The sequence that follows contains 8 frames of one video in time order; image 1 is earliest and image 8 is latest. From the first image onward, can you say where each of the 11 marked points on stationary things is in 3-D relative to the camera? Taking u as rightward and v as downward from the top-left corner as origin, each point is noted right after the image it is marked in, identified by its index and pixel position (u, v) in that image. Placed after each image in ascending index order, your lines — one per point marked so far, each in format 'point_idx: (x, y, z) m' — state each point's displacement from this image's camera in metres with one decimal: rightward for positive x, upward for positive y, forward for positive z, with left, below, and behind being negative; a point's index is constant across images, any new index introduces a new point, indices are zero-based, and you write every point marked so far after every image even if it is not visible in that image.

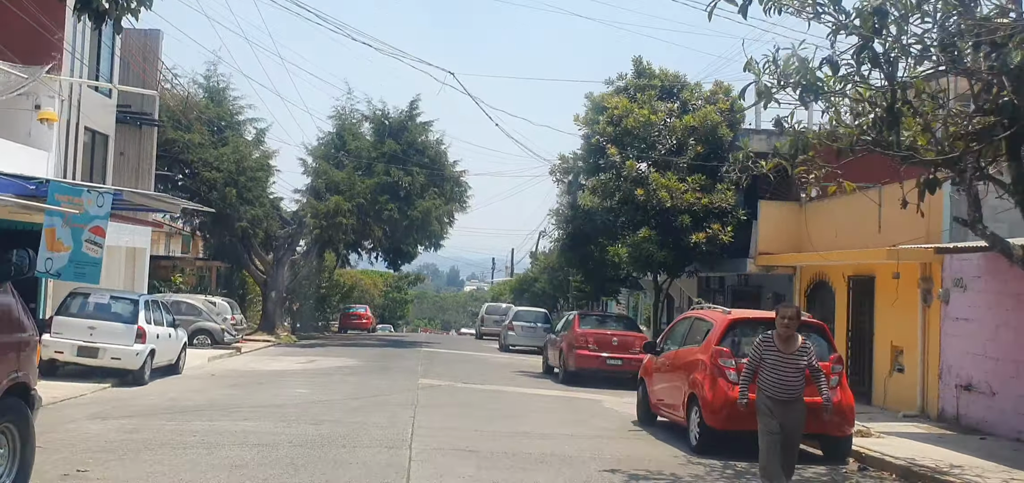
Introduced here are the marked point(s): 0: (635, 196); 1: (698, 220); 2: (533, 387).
0: (+2.7, +1.0, +19.3) m
1: (+4.0, +0.5, +19.2) m
2: (+0.4, -2.8, +17.2) m
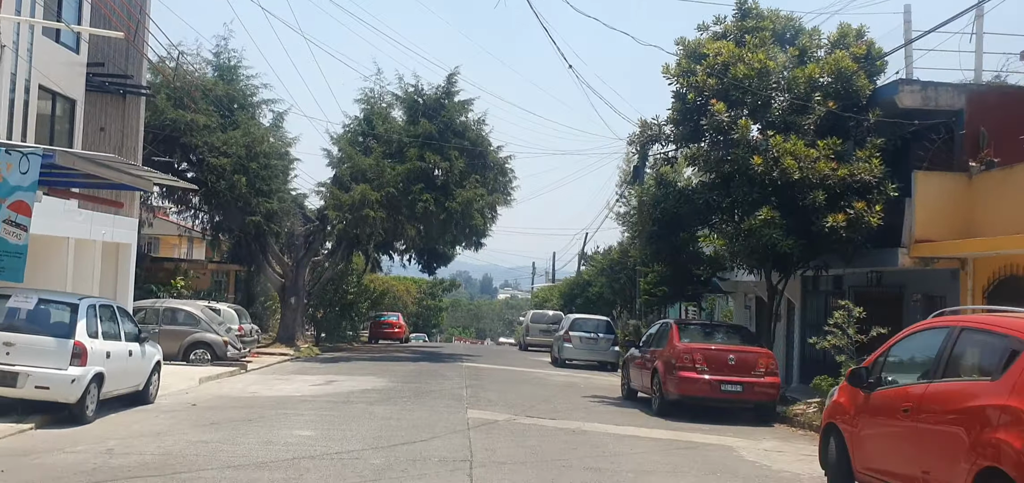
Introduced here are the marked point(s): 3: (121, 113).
0: (+3.9, +1.2, +14.7) m
1: (+5.2, +0.7, +14.5) m
2: (+1.6, -2.5, +12.7) m
3: (-8.5, +2.8, +19.6) m
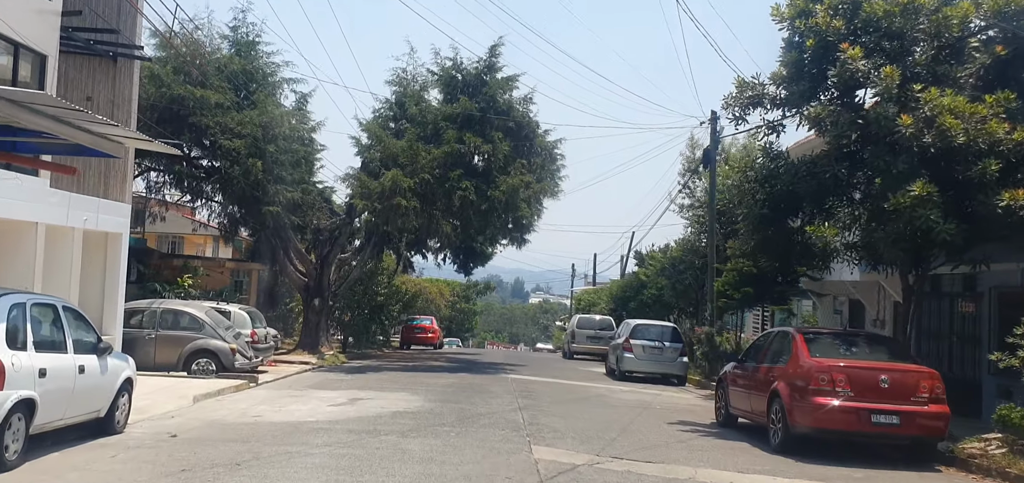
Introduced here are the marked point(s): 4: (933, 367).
0: (+4.8, +1.4, +11.3) m
1: (+6.1, +0.9, +11.0) m
2: (+2.4, -2.3, +9.3) m
3: (-7.4, +3.0, +16.6) m
4: (+7.9, -2.4, +17.0) m
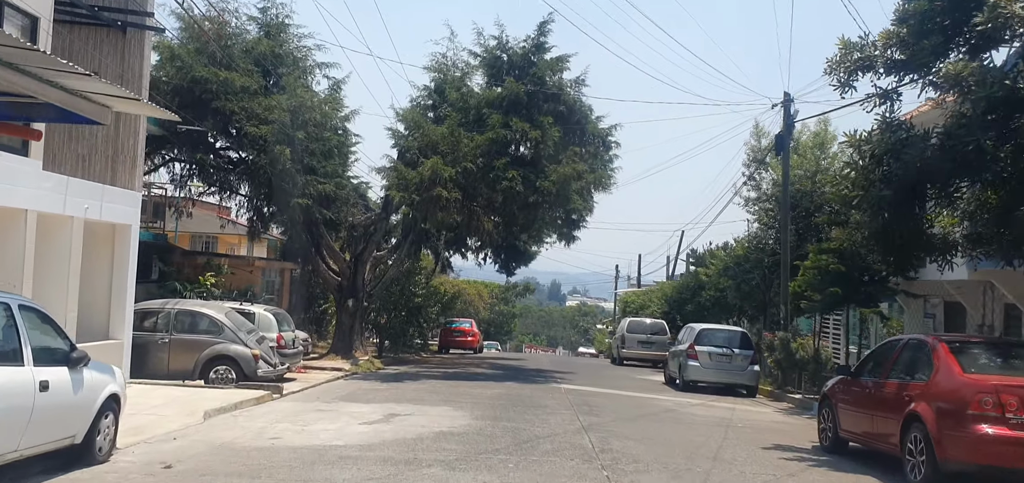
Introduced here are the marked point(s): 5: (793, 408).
0: (+5.5, +1.6, +9.0) m
1: (+6.8, +1.0, +8.7) m
2: (+3.0, -2.2, +7.1) m
3: (-6.5, +3.1, +14.9) m
4: (+8.9, -2.3, +14.6) m
5: (+5.6, -3.3, +18.1) m
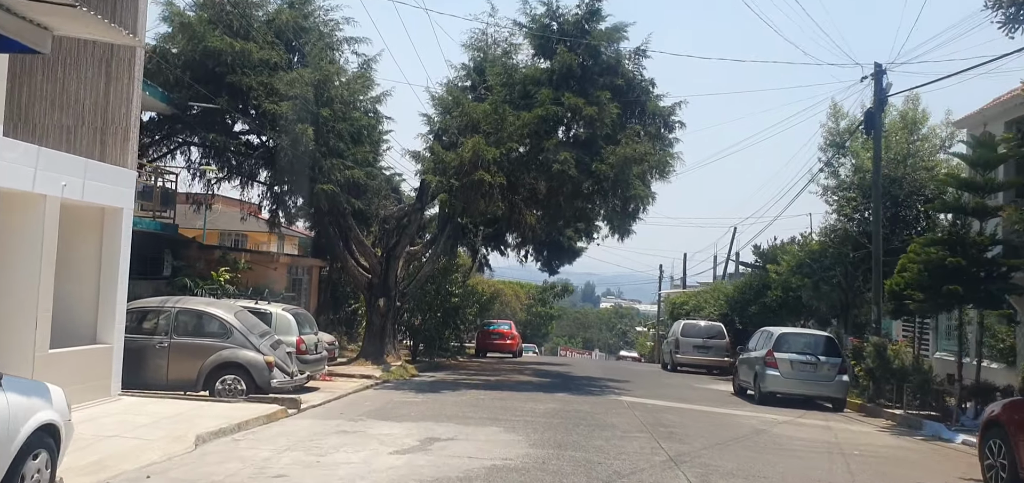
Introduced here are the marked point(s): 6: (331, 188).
0: (+6.2, +1.7, +6.4) m
1: (+7.4, +1.2, +6.0) m
2: (+3.6, -2.0, +4.6) m
3: (-5.6, +3.3, +12.6) m
4: (+9.7, -2.1, +11.8) m
5: (+6.6, -3.2, +15.4) m
6: (-3.8, +1.1, +18.8) m
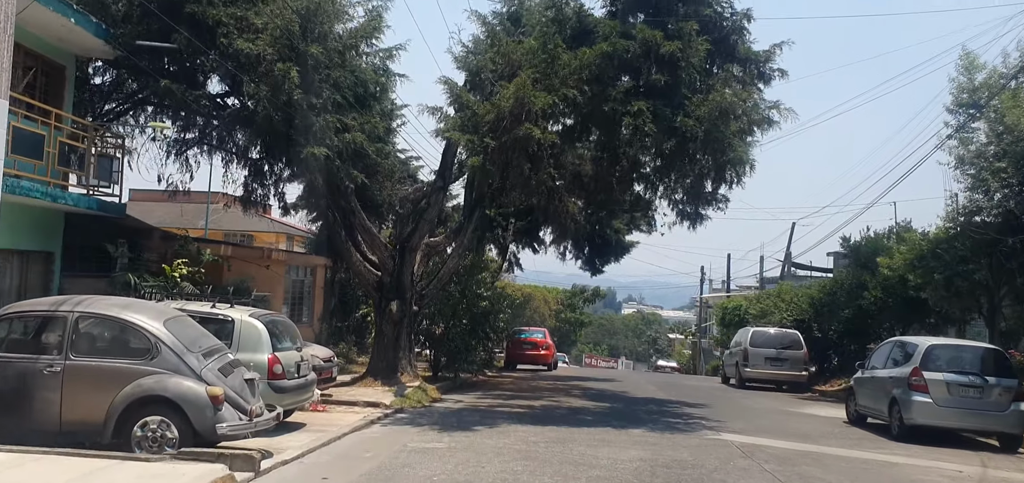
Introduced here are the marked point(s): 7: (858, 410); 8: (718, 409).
0: (+6.7, +2.1, +1.6) m
1: (+8.0, +1.6, +1.2) m
2: (+4.1, -1.6, -0.2) m
3: (-4.9, +3.6, +8.1) m
4: (+10.4, -1.7, +7.0) m
5: (+7.4, -2.8, +10.6) m
6: (-2.9, +1.4, +14.3) m
7: (+6.1, -2.9, +15.8) m
8: (+4.0, -3.2, +17.5) m
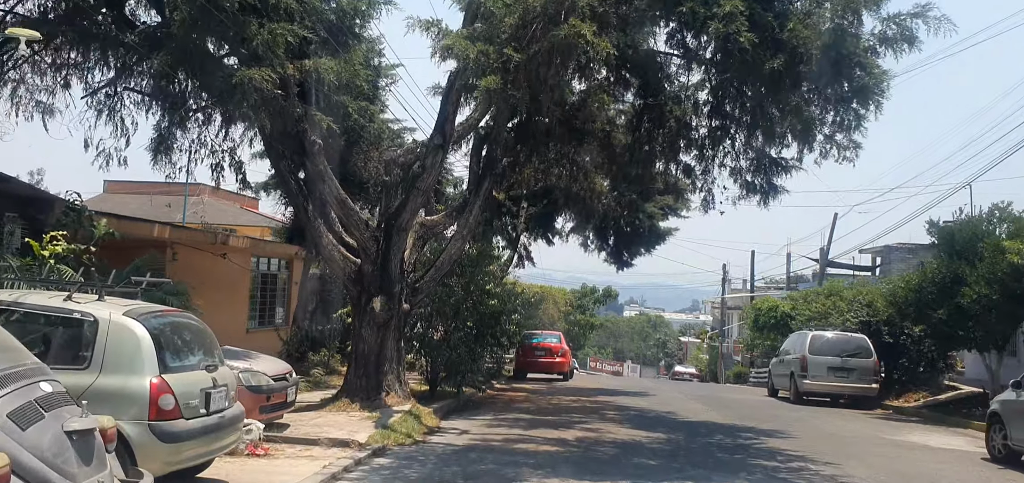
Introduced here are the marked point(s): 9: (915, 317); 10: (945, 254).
0: (+7.0, +2.5, -2.6) m
1: (+8.3, +2.0, -3.0) m
2: (+4.4, -1.2, -4.4) m
3: (-4.6, +4.0, +3.9) m
4: (+10.7, -1.3, +2.7) m
5: (+7.7, -2.5, +6.4) m
6: (-2.6, +1.7, +10.0) m
7: (+6.4, -2.6, +11.5) m
8: (+4.3, -2.9, +13.3) m
9: (+8.6, -1.6, +19.5) m
10: (+9.1, -0.3, +18.9) m
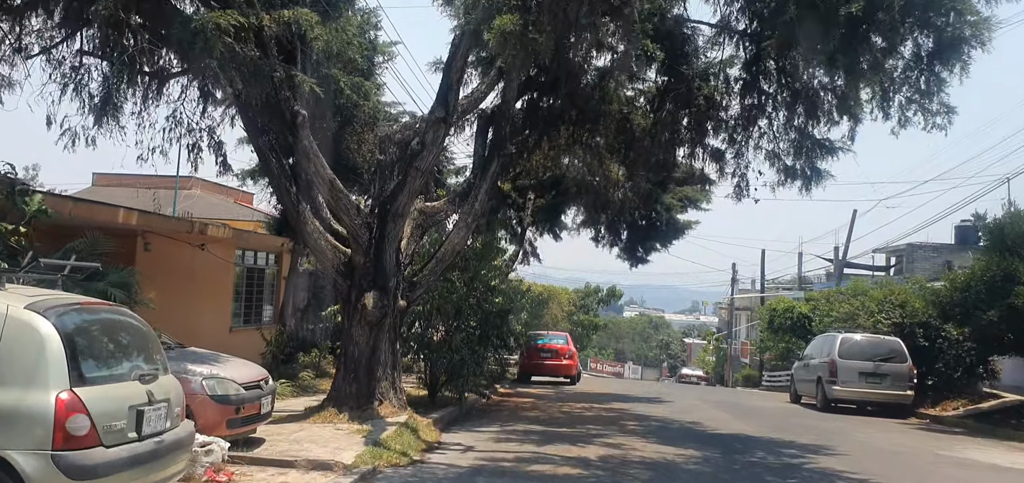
0: (+7.2, +2.6, -4.3) m
1: (+8.5, +2.1, -4.7) m
2: (+4.6, -1.1, -6.1) m
3: (-4.4, +4.2, +2.2) m
4: (+10.8, -1.3, +1.1) m
5: (+7.8, -2.4, +4.7) m
6: (-2.5, +1.9, +8.4) m
7: (+6.5, -2.5, +9.9) m
8: (+4.4, -2.7, +11.6) m
9: (+8.8, -1.5, +17.9) m
10: (+9.2, -0.2, +17.2) m
